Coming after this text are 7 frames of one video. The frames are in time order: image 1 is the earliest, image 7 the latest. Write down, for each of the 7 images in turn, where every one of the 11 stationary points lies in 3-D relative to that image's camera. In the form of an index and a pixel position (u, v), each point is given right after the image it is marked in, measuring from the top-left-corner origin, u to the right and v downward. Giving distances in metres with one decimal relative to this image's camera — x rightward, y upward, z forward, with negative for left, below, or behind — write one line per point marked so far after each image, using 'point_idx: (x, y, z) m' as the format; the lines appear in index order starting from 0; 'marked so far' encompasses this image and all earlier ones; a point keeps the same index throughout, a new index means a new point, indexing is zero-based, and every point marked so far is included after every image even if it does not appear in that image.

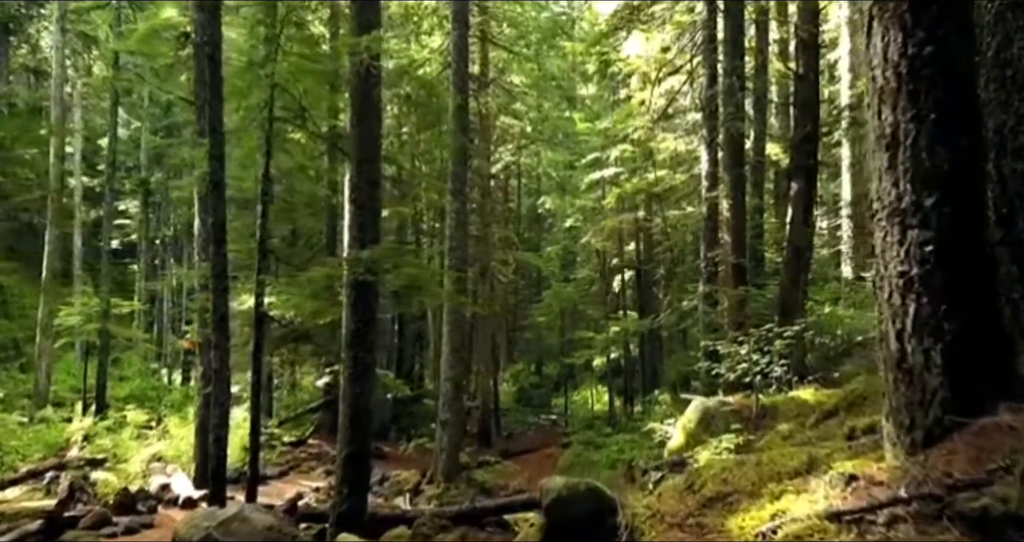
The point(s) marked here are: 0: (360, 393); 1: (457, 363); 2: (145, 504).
0: (-2.0, -1.6, +9.6) m
1: (-1.4, -2.4, +19.1) m
2: (-7.3, -4.7, +14.5) m
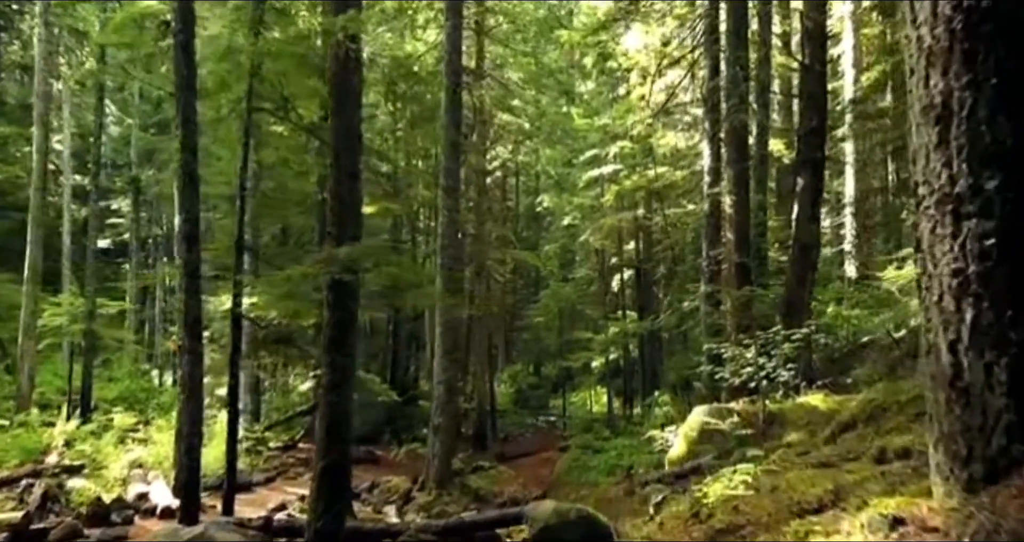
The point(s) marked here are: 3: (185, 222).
0: (-2.1, -1.6, +8.9) m
1: (-1.6, -2.4, +18.5) m
2: (-7.5, -4.6, +13.9) m
3: (-4.9, +0.7, +11.0) m
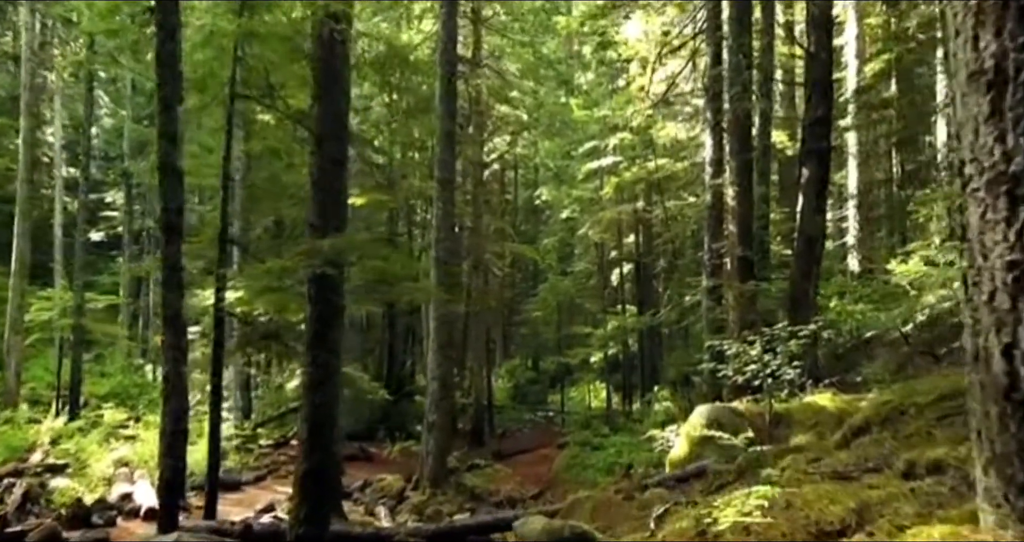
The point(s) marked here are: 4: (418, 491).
0: (-2.2, -1.5, +8.4) m
1: (-1.7, -2.2, +18.0) m
2: (-7.6, -4.5, +13.4) m
3: (-5.0, +0.8, +10.5) m
4: (-2.3, -5.4, +17.9) m
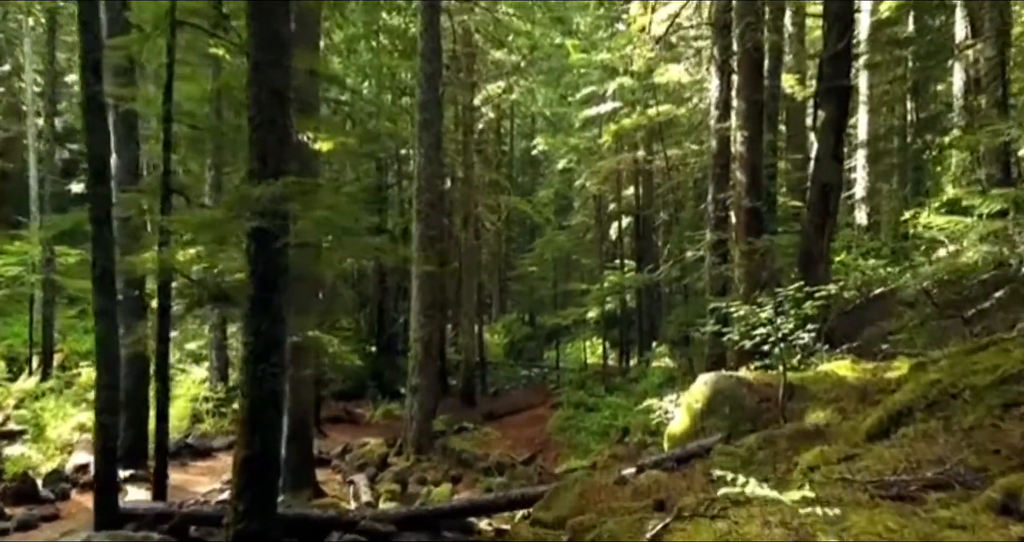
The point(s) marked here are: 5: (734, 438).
0: (-2.5, -1.1, +7.2) m
1: (-1.9, -1.1, +16.8) m
2: (-7.8, -3.7, +12.4) m
3: (-5.3, +1.4, +9.1) m
4: (-2.6, -4.3, +16.9) m
5: (+2.6, -2.0, +8.6) m
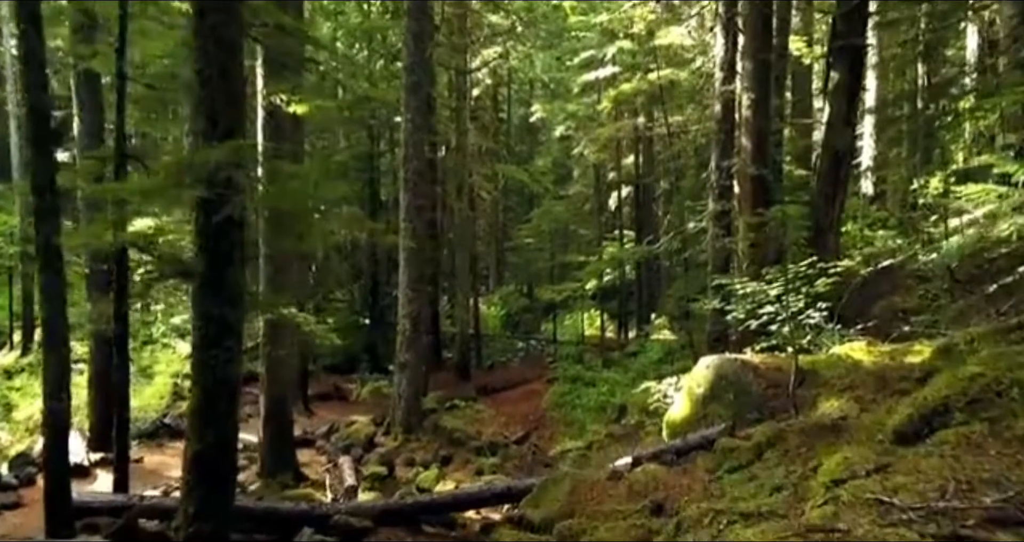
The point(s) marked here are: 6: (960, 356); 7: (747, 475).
0: (-2.6, -0.8, +6.5) m
1: (-2.1, -0.5, +16.1) m
2: (-8.0, -3.3, +11.8) m
3: (-5.5, +1.7, +8.3) m
4: (-2.7, -3.7, +16.3) m
5: (+2.5, -1.7, +7.9) m
6: (+4.6, -0.9, +7.6) m
7: (+2.1, -1.8, +6.5) m
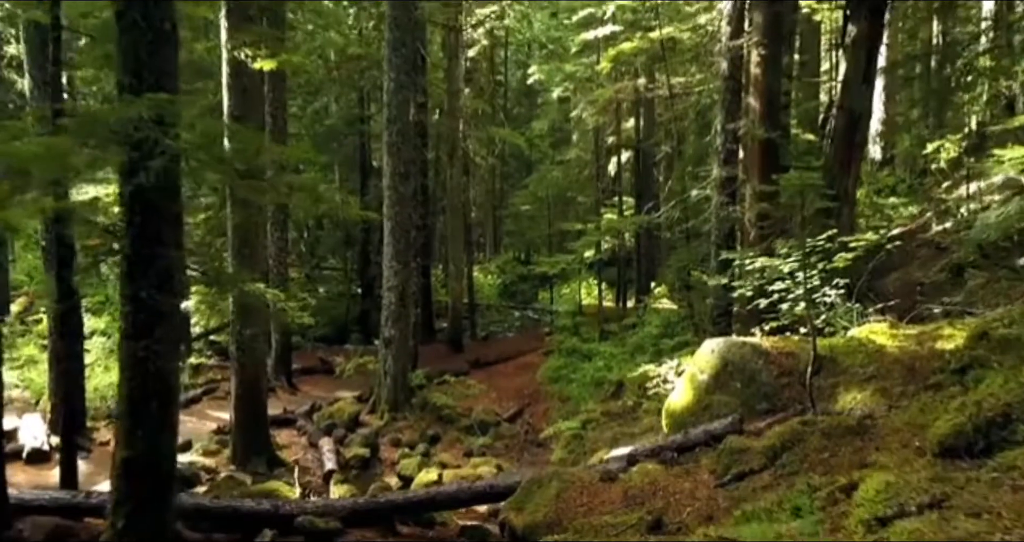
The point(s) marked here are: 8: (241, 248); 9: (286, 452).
0: (-2.8, -0.7, +5.6) m
1: (-2.3, +0.1, +15.2) m
2: (-8.2, -2.9, +11.0) m
3: (-5.6, +2.0, +7.3) m
4: (-2.9, -3.1, +15.6) m
5: (+2.3, -1.5, +7.1) m
6: (+4.4, -0.6, +6.7) m
7: (+1.9, -1.6, +5.7) m
8: (-4.2, +0.4, +11.3) m
9: (-4.1, -3.3, +13.2) m
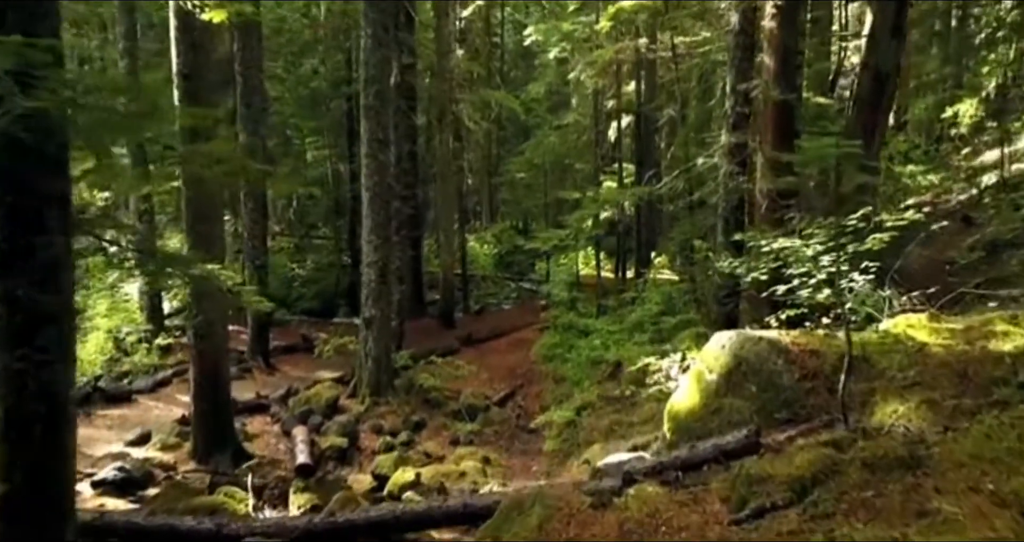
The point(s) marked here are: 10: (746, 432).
0: (-3.0, -0.6, +4.5) m
1: (-2.5, +0.6, +14.1) m
2: (-8.4, -2.6, +10.0) m
3: (-5.8, +2.1, +6.1) m
4: (-3.1, -2.6, +14.6) m
5: (+2.1, -1.4, +6.1) m
6: (+4.2, -0.5, +5.6) m
7: (+1.7, -1.6, +4.7) m
8: (-4.4, +0.7, +10.2) m
9: (-4.3, -2.9, +12.3) m
10: (+1.9, -1.3, +6.0) m
